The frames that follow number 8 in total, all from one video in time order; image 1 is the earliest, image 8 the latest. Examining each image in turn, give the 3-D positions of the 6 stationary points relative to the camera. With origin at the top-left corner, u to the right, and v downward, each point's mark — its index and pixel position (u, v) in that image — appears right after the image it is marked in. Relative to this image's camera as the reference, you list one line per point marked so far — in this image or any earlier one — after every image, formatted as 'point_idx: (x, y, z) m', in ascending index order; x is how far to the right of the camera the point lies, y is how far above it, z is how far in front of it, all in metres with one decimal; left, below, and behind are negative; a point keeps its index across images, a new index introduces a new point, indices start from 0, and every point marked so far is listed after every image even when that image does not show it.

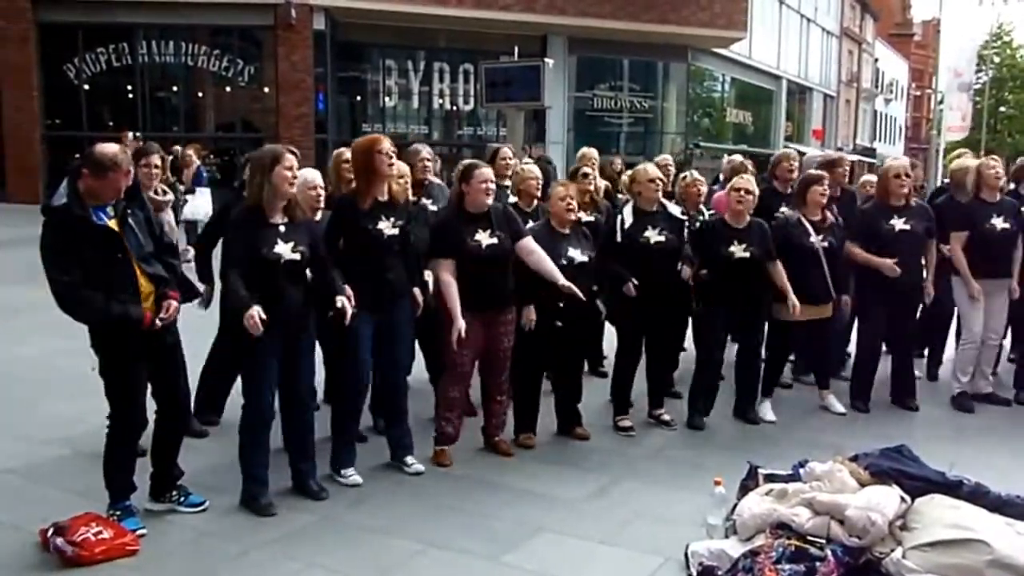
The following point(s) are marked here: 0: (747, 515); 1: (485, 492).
0: (+2.0, -1.9, +5.1) m
1: (-0.2, -1.9, +5.8) m
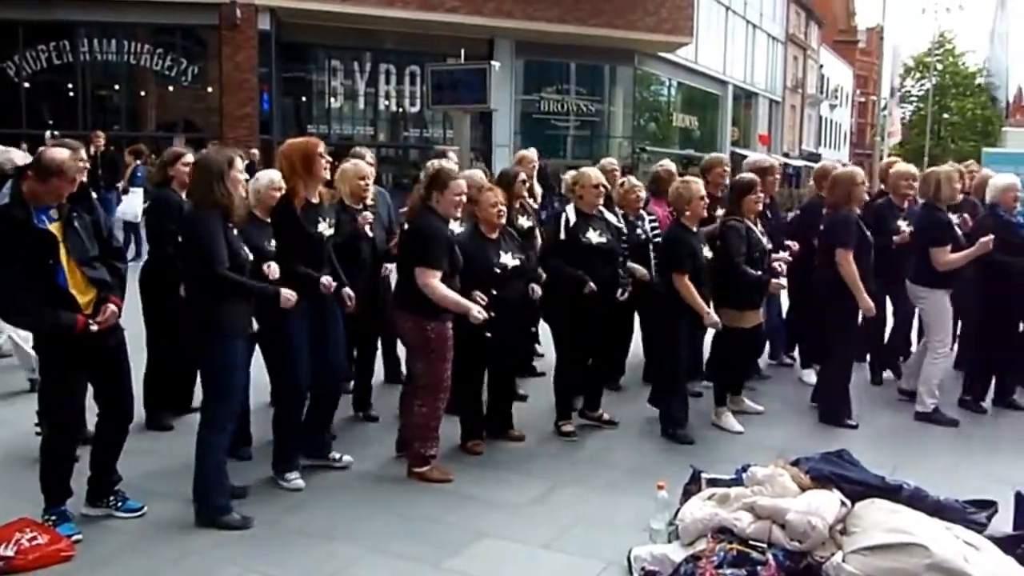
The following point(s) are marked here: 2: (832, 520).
0: (+1.5, -1.9, +5.1) m
1: (-0.8, -1.9, +5.7) m
2: (+2.6, -1.8, +4.8) m
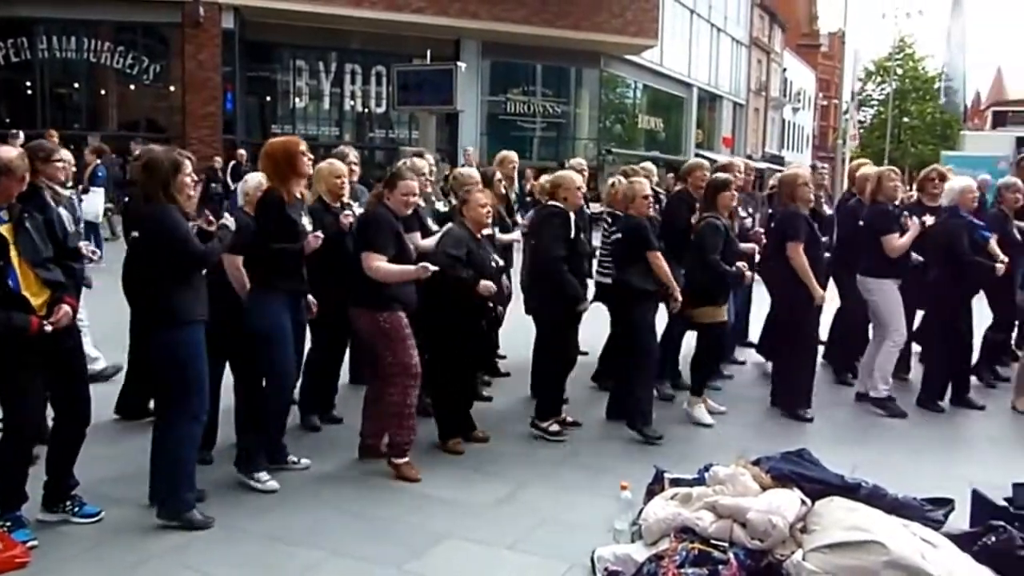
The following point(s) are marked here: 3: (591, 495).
0: (+1.2, -1.9, +5.1) m
1: (-1.1, -2.0, +5.7) m
2: (+2.3, -1.8, +4.9) m
3: (+0.7, -1.9, +5.8) m
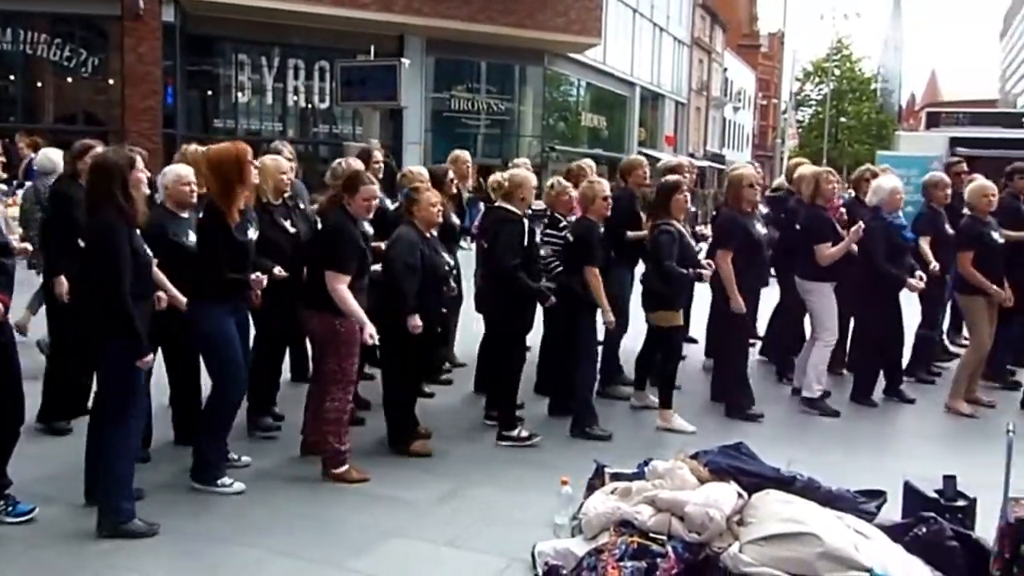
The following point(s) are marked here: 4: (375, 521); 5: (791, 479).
0: (+0.7, -1.9, +5.1) m
1: (-1.6, -1.9, +5.7) m
2: (+1.7, -1.8, +5.0) m
3: (+0.2, -1.9, +5.8) m
4: (-1.2, -2.0, +5.4) m
5: (+2.4, -1.6, +5.3) m
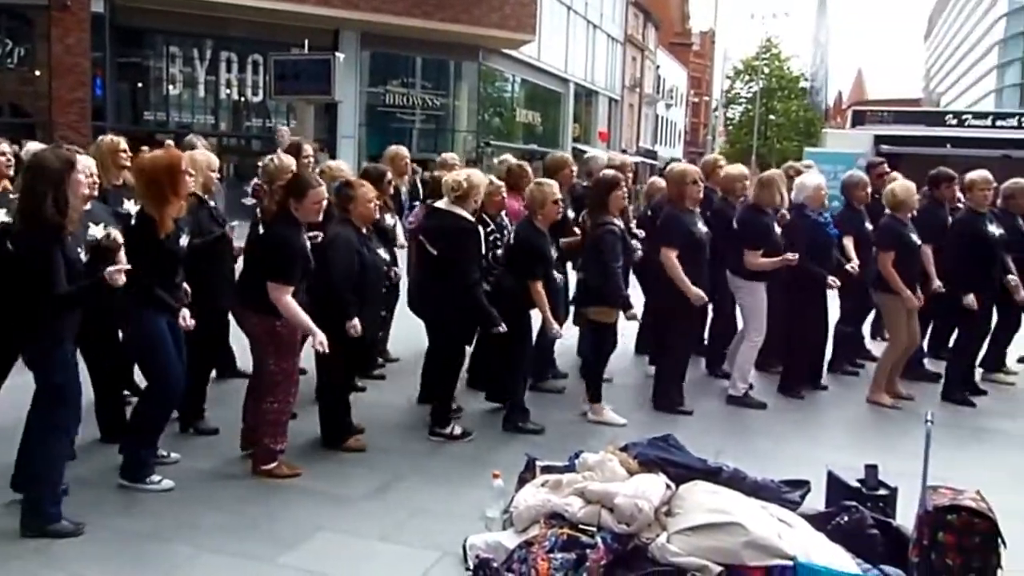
0: (+0.1, -1.8, +5.2) m
1: (-2.3, -1.9, +5.6) m
2: (+1.1, -1.7, +5.0) m
3: (-0.4, -1.8, +5.8) m
4: (-1.8, -2.0, +5.3) m
5: (+1.8, -1.6, +5.3) m
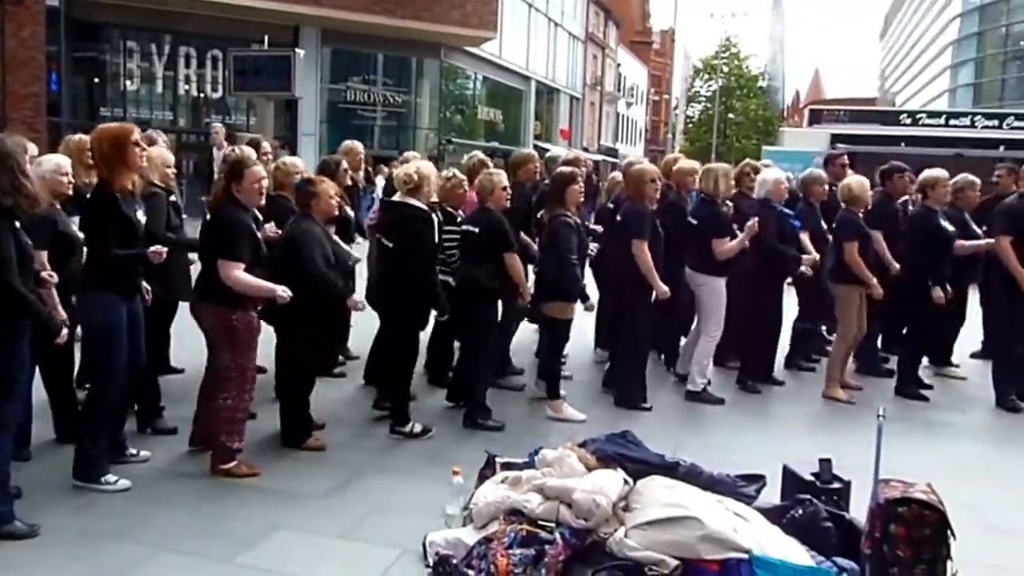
0: (-0.3, -1.8, +5.2) m
1: (-2.6, -1.8, +5.6) m
2: (+0.8, -1.7, +5.0) m
3: (-0.8, -1.8, +5.8) m
4: (-2.1, -1.9, +5.3) m
5: (+1.4, -1.5, +5.4) m
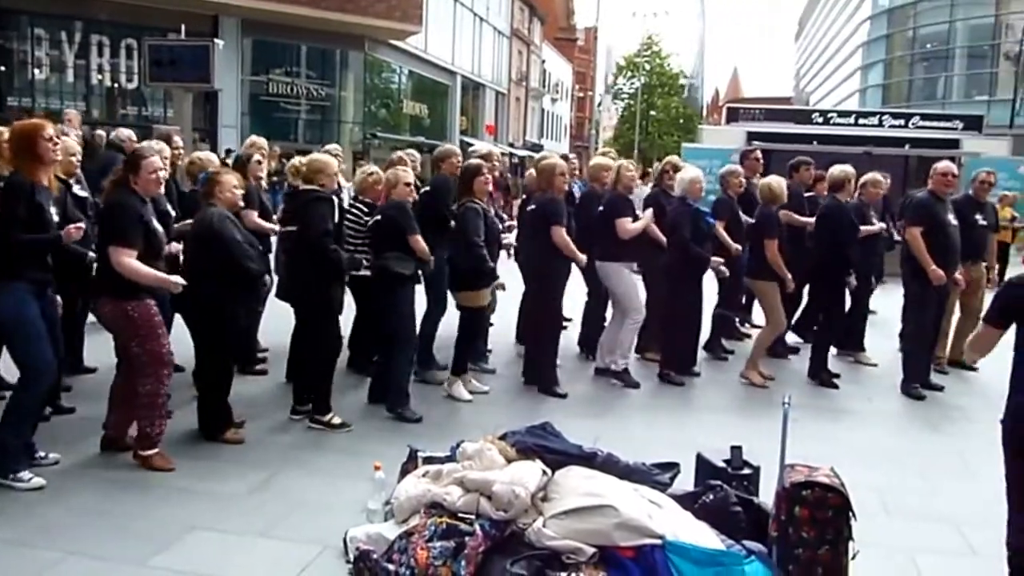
0: (-1.0, -1.7, +5.2) m
1: (-3.3, -1.8, +5.5) m
2: (+0.1, -1.7, +5.2) m
3: (-1.5, -1.8, +5.8) m
4: (-2.8, -1.9, +5.2) m
5: (+0.7, -1.5, +5.5) m
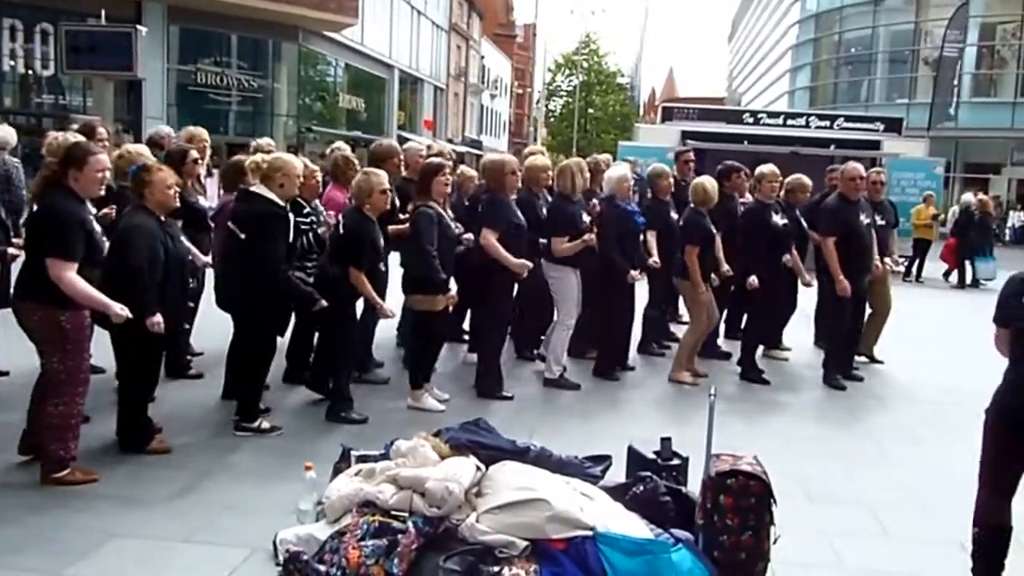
0: (-1.5, -1.7, +5.2) m
1: (-3.9, -1.8, +5.3) m
2: (-0.4, -1.6, +5.2) m
3: (-2.1, -1.7, +5.7) m
4: (-3.4, -1.9, +5.1) m
5: (+0.1, -1.5, +5.6) m
